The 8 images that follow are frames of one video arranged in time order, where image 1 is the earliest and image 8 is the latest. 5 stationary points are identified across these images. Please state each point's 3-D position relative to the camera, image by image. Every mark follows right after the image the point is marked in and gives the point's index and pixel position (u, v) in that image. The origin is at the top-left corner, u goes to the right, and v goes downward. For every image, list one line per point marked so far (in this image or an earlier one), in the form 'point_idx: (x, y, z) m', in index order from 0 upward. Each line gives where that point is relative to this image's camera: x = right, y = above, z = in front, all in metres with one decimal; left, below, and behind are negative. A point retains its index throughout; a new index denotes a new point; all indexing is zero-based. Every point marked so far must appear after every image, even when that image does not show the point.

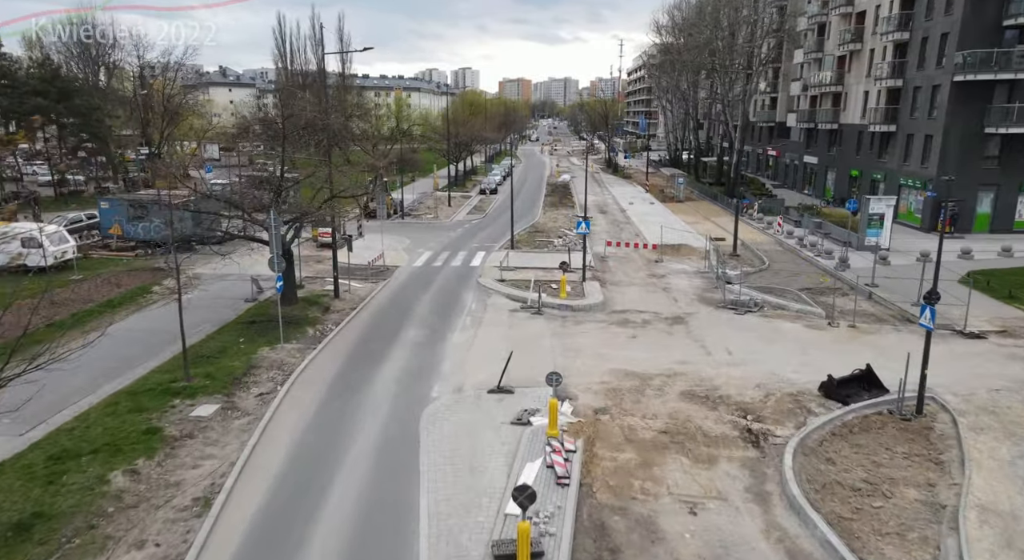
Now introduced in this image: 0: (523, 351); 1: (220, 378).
0: (+0.3, -2.0, +18.4) m
1: (-6.7, -2.2, +15.2) m
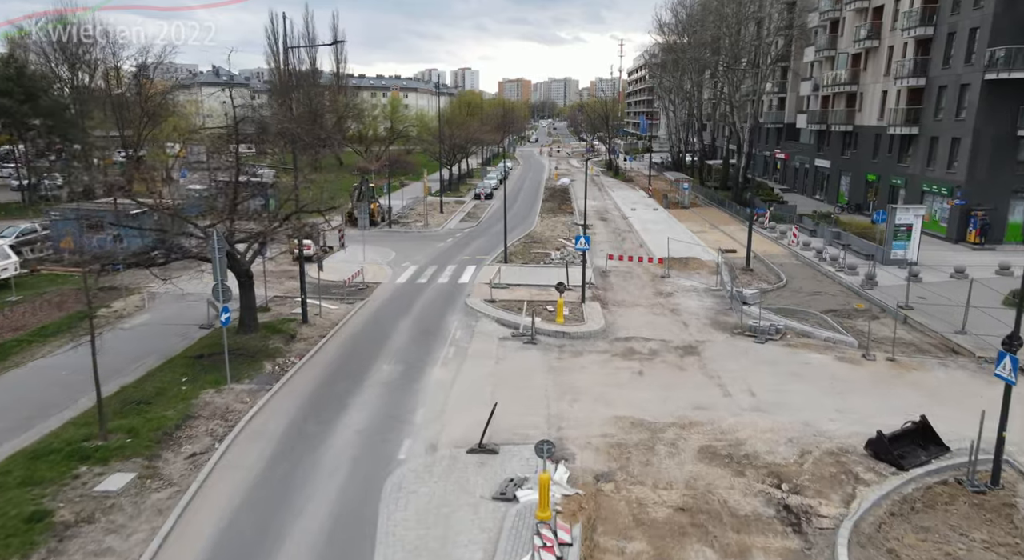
0: (0.0, -2.7, +15.8) m
1: (-7.0, -2.9, +12.6) m
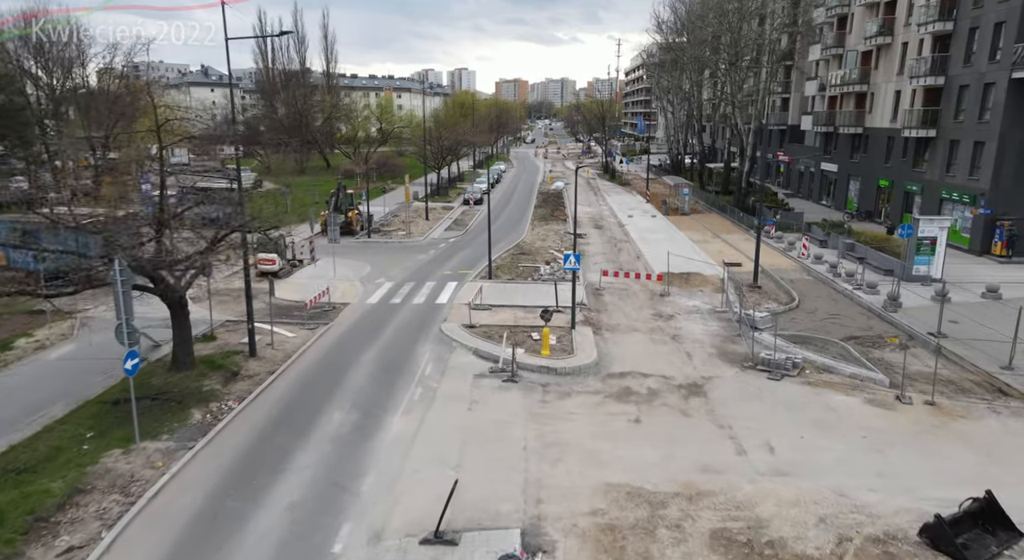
0: (-0.5, -3.3, +13.2) m
1: (-7.5, -3.6, +10.0) m
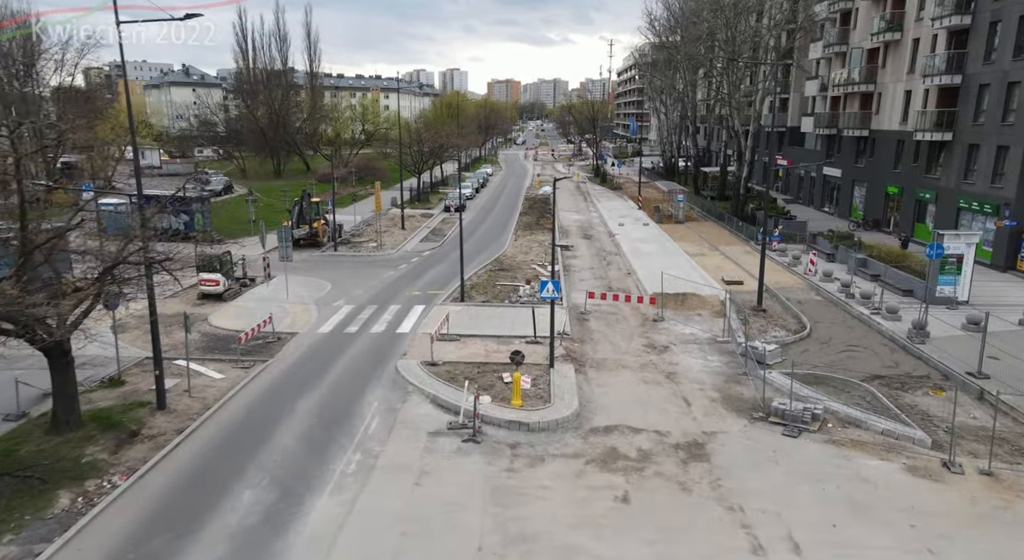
0: (-1.3, -4.1, +10.2) m
1: (-8.2, -4.4, +7.0) m
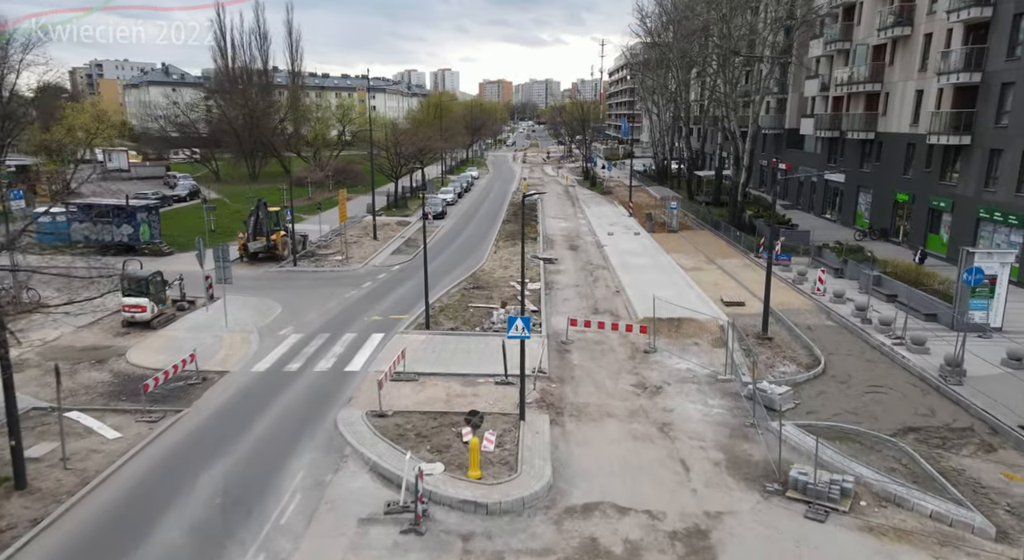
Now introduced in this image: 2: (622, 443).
0: (-2.0, -4.9, +7.3) m
1: (-8.9, -5.1, +4.0) m
2: (+2.3, -3.4, +14.0) m
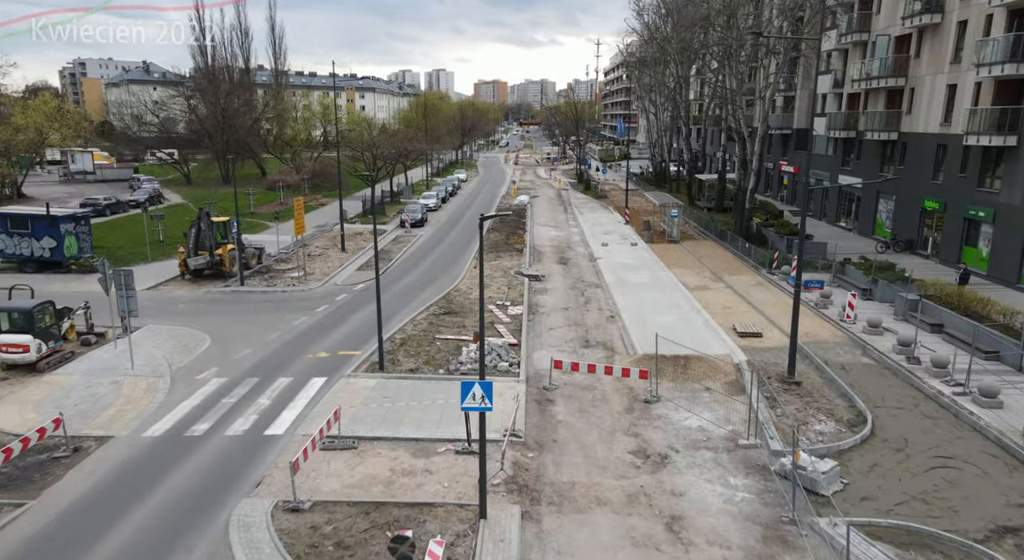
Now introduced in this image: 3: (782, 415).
0: (-2.6, -5.6, +3.5) m
1: (-9.5, -5.9, +0.1) m
2: (+1.6, -4.2, +10.3) m
3: (+6.1, -3.0, +15.0) m
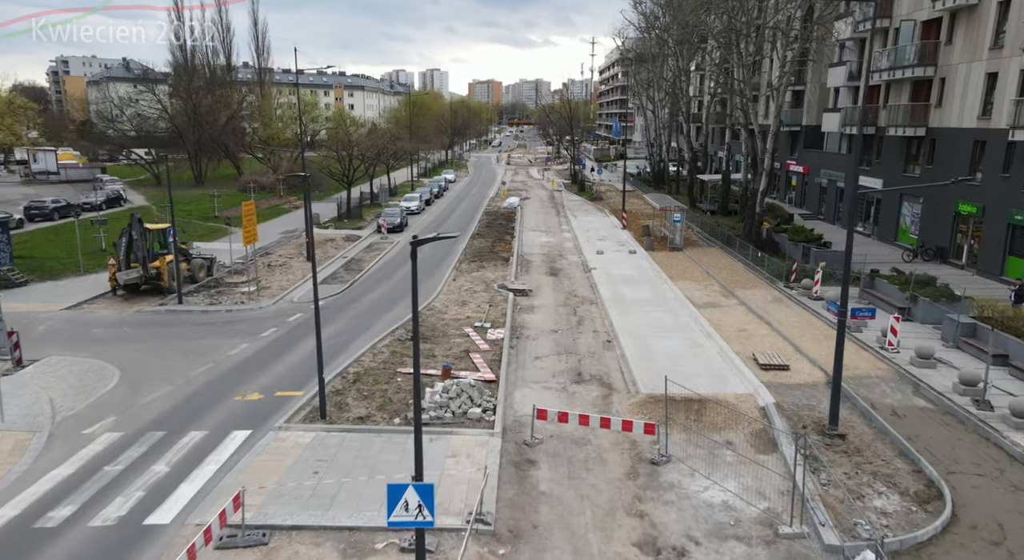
0: (-3.1, -6.2, 0.0) m
1: (-10.0, -6.5, -3.4) m
2: (+1.1, -4.7, +6.9) m
3: (+5.6, -3.5, +11.6) m
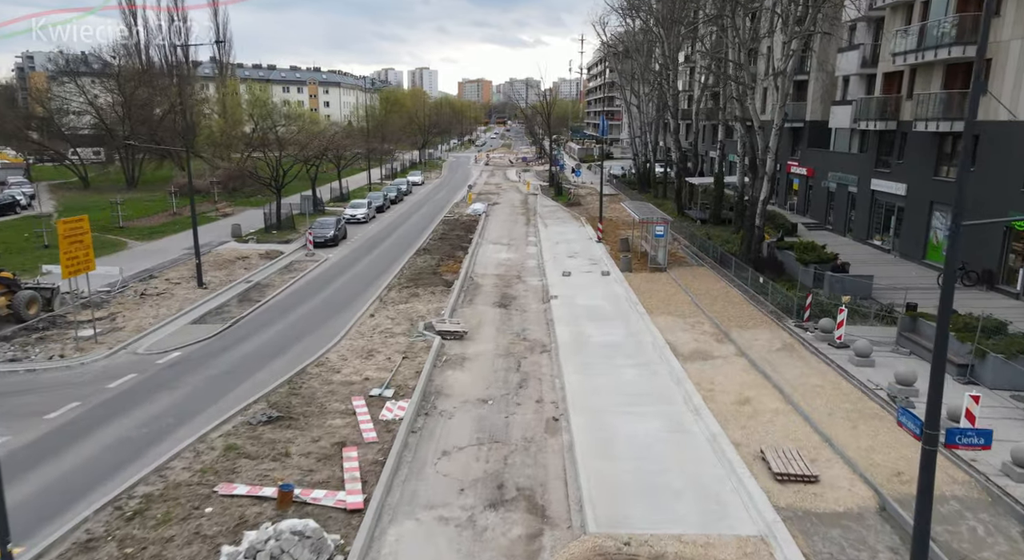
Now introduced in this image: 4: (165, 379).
0: (-4.8, -7.3, -5.9) m
1: (-11.6, -7.6, -9.4) m
2: (-0.7, -5.8, +0.9) m
3: (+3.7, -4.6, +5.8) m
4: (-8.1, -2.2, +15.6) m
